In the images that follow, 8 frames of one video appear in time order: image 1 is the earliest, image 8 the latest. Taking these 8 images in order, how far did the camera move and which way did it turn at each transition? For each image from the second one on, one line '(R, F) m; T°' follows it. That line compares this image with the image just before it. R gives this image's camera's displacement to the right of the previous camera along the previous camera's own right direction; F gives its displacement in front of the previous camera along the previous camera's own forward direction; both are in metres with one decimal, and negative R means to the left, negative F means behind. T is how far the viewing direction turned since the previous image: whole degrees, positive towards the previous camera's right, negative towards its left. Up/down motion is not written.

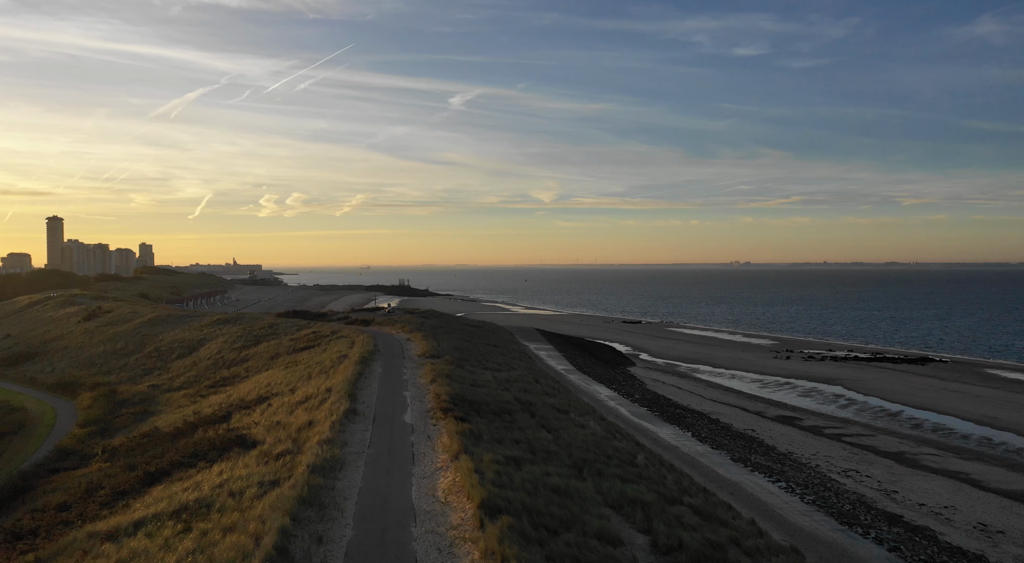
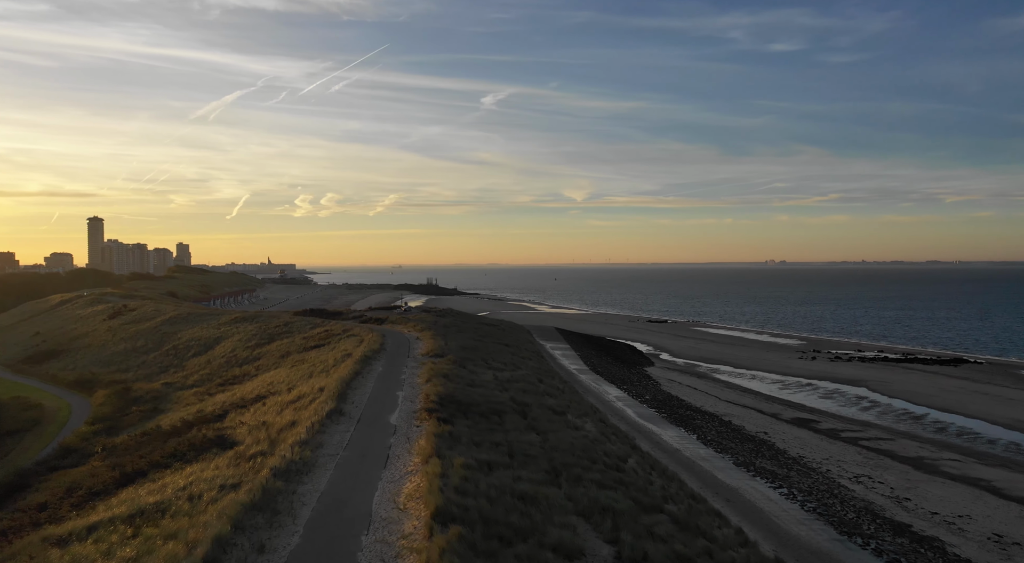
(+1.0, +0.6) m; -2°
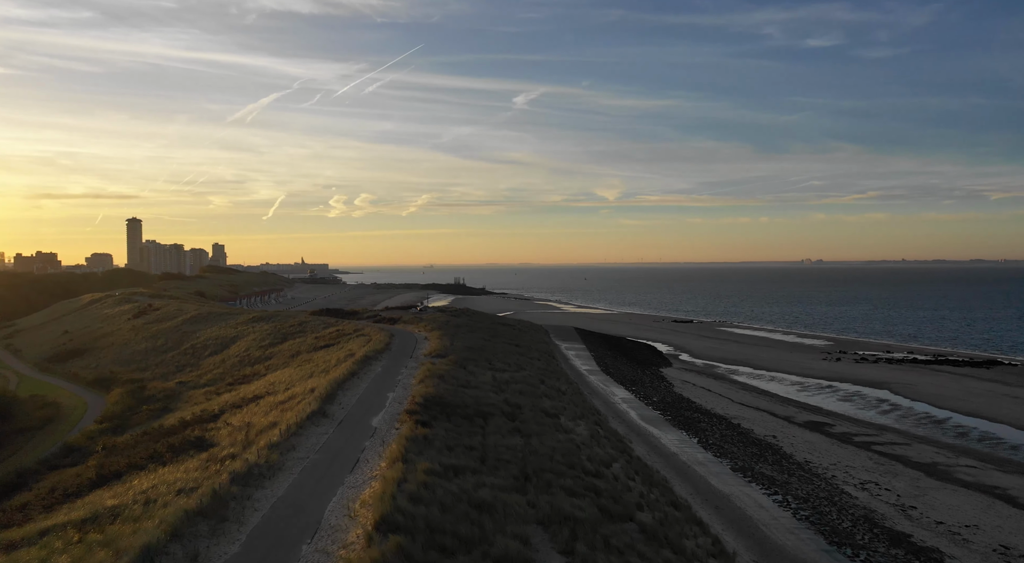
(+1.1, +0.4) m; -2°
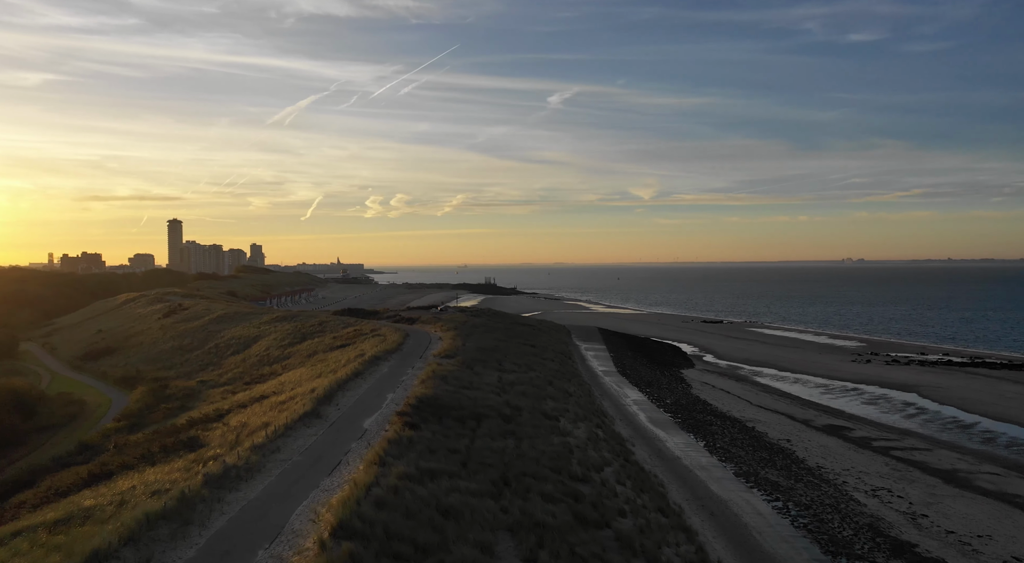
(+1.0, +0.2) m; -2°
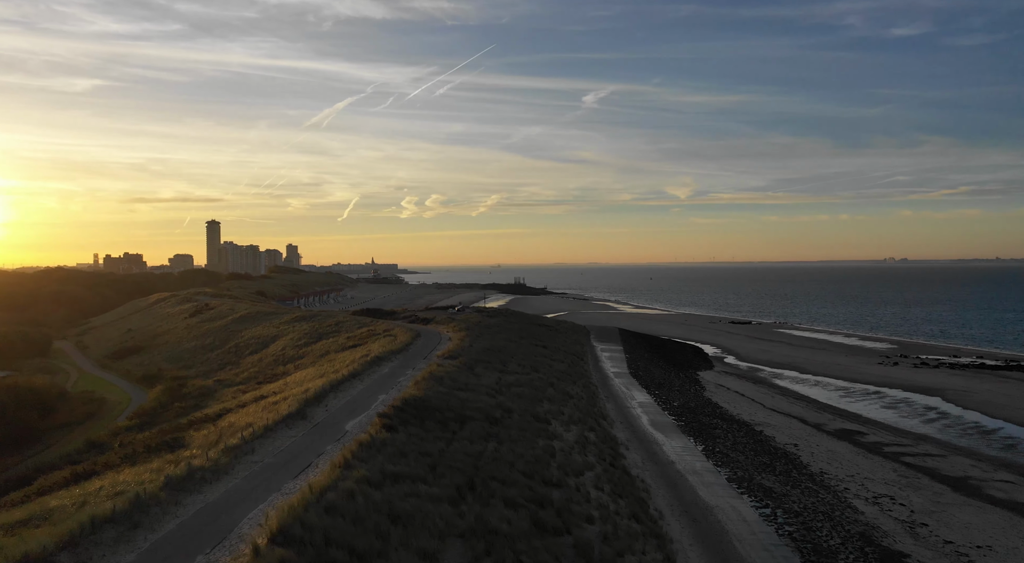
(+1.2, +0.2) m; -2°
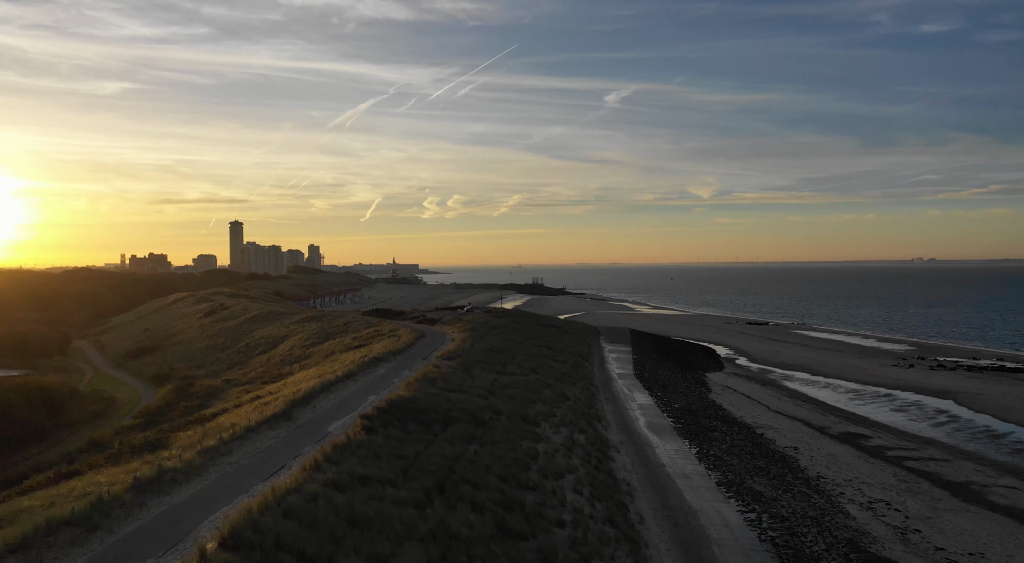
(+0.9, +0.1) m; -1°
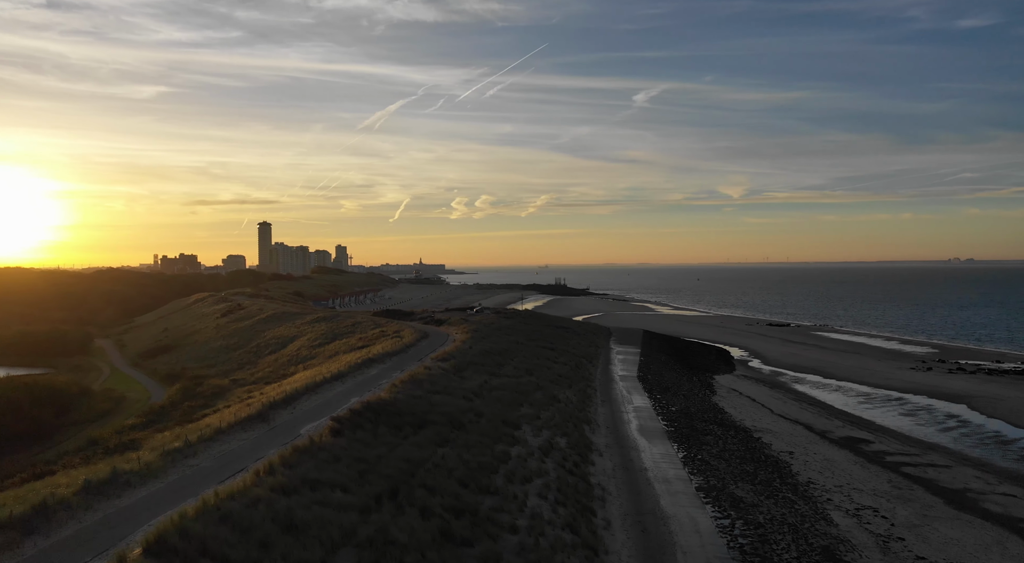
(+1.3, +0.1) m; -2°
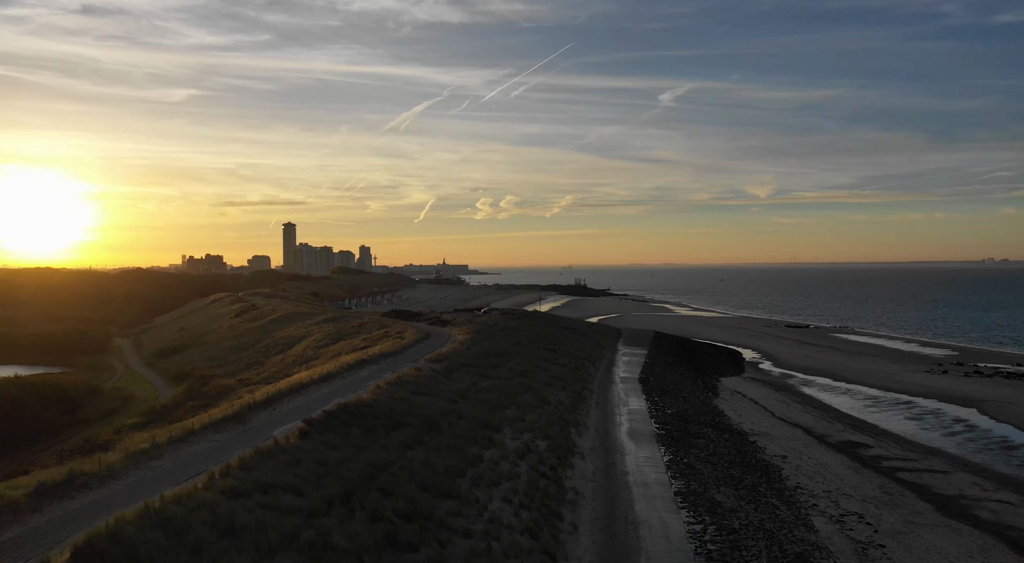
(+1.2, 0.0) m; -2°
